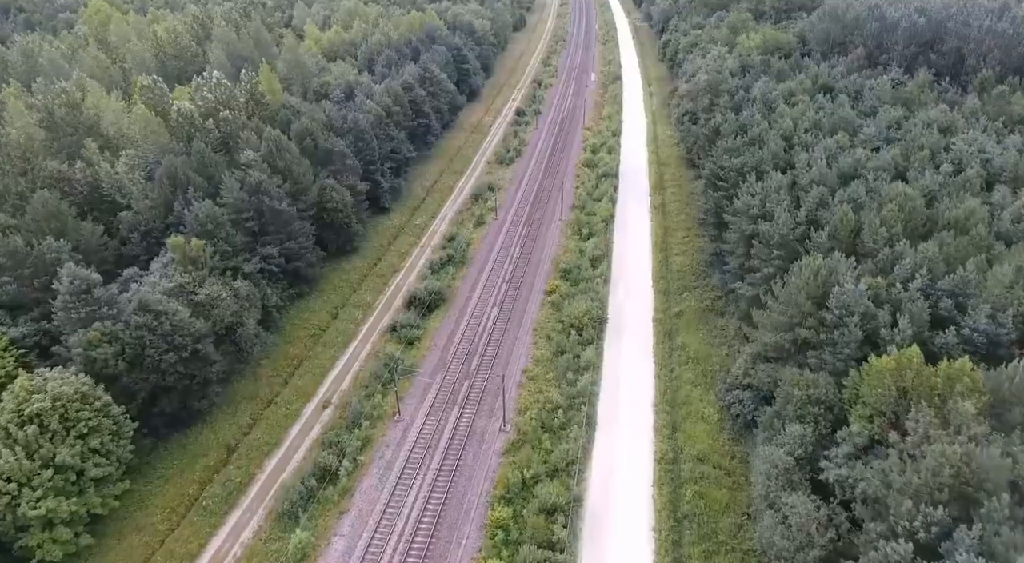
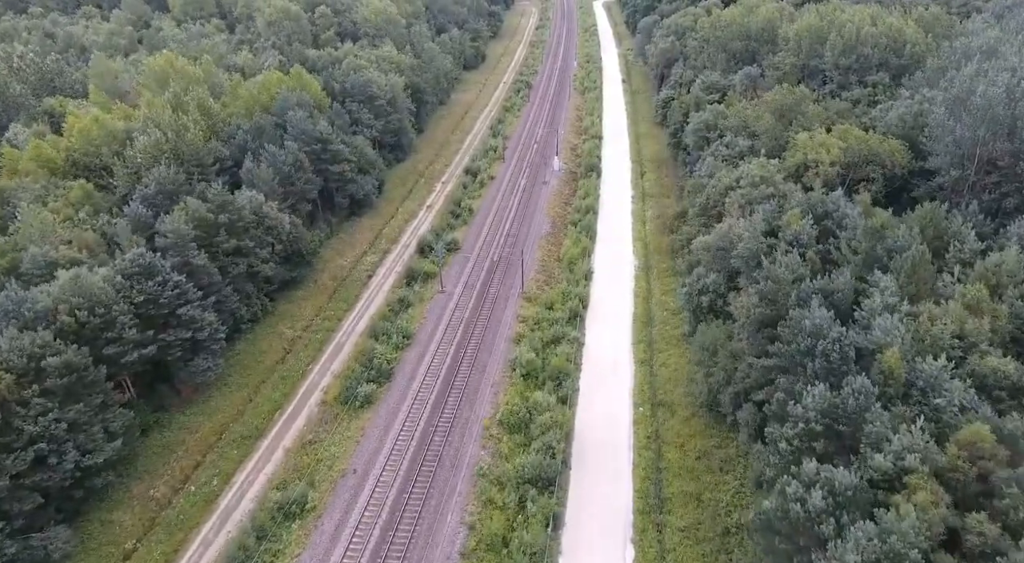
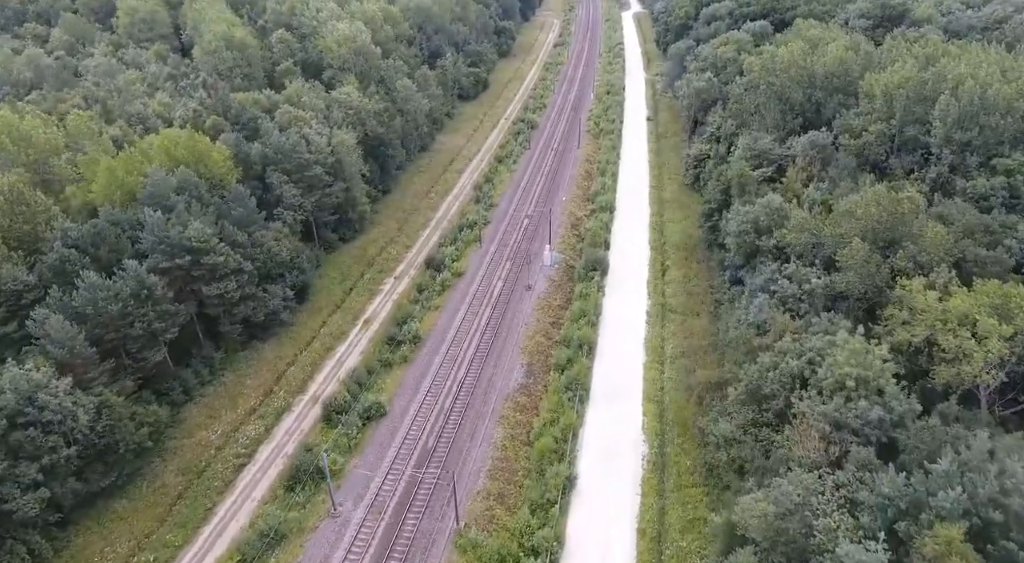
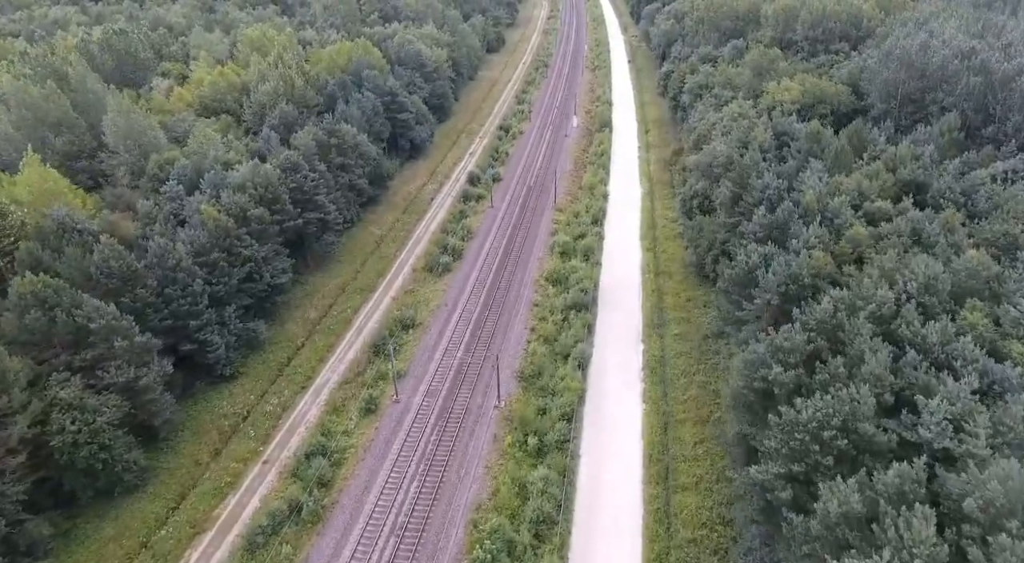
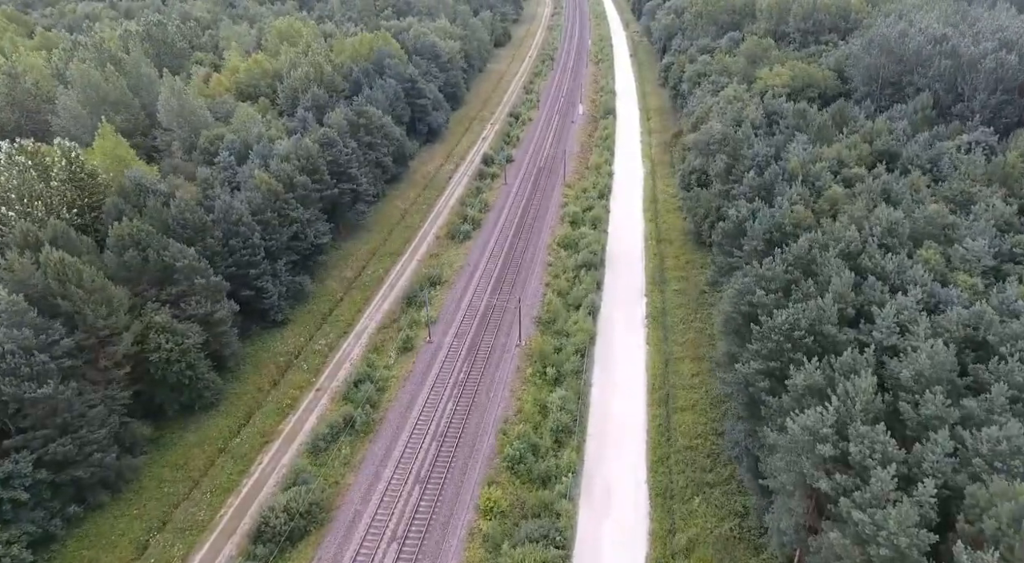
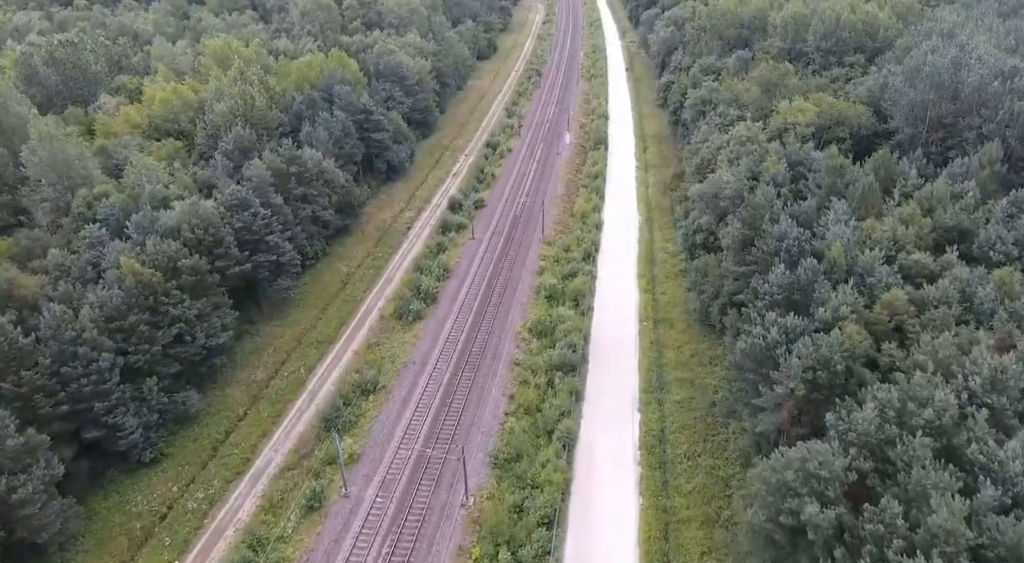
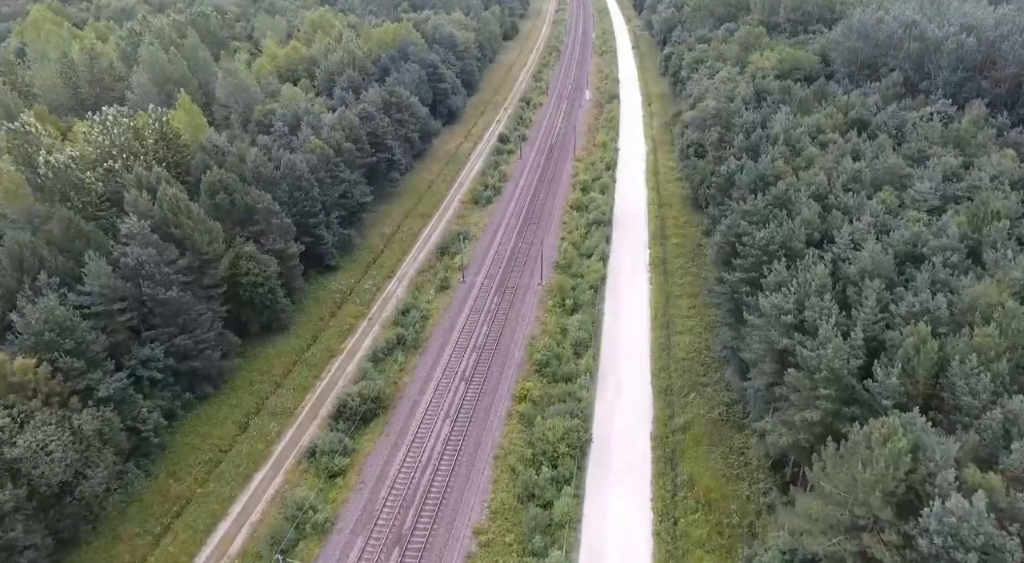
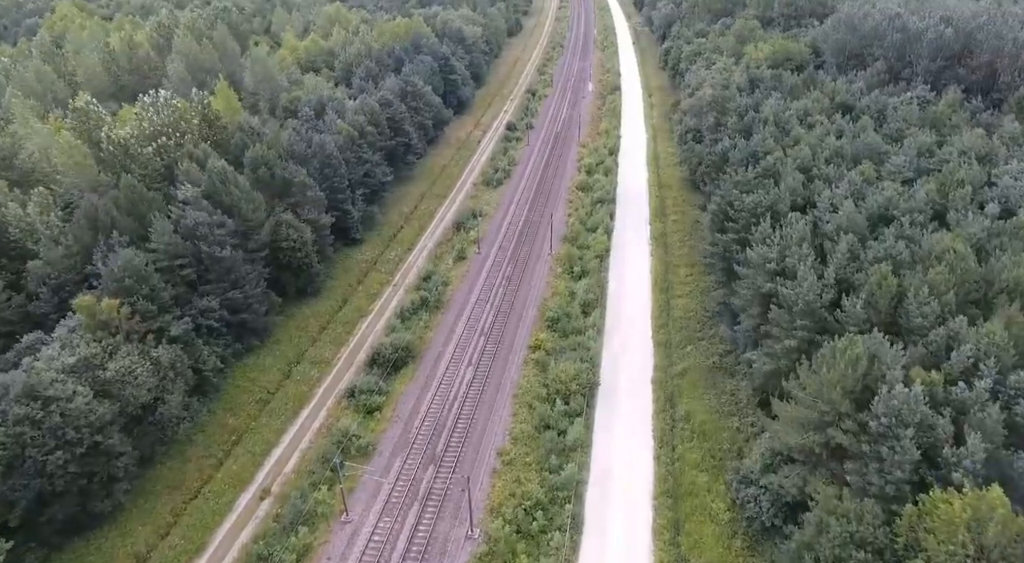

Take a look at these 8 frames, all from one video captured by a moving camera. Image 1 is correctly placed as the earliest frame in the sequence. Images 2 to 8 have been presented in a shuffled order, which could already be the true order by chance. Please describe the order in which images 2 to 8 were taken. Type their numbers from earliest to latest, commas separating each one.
8, 7, 5, 4, 6, 2, 3
